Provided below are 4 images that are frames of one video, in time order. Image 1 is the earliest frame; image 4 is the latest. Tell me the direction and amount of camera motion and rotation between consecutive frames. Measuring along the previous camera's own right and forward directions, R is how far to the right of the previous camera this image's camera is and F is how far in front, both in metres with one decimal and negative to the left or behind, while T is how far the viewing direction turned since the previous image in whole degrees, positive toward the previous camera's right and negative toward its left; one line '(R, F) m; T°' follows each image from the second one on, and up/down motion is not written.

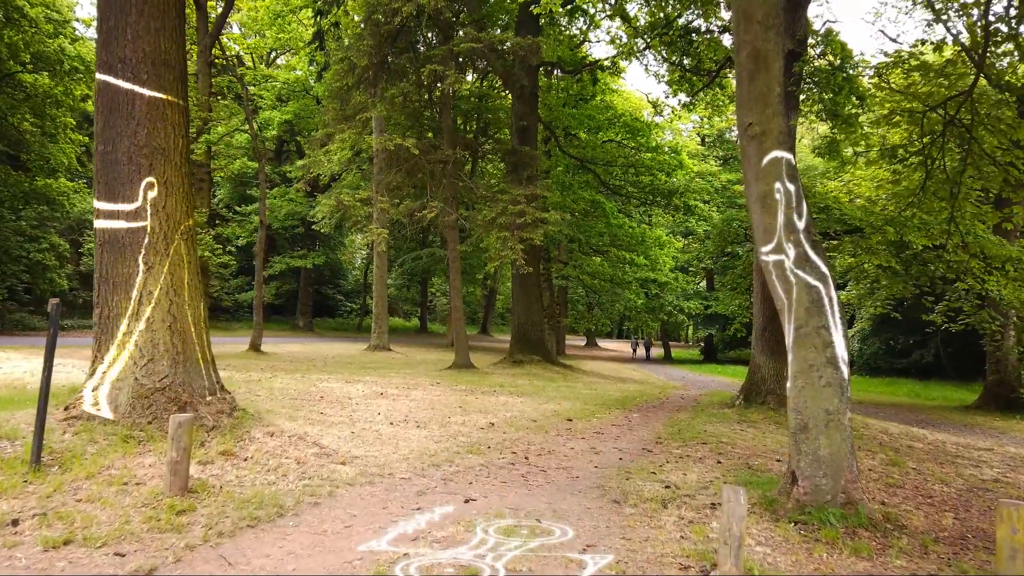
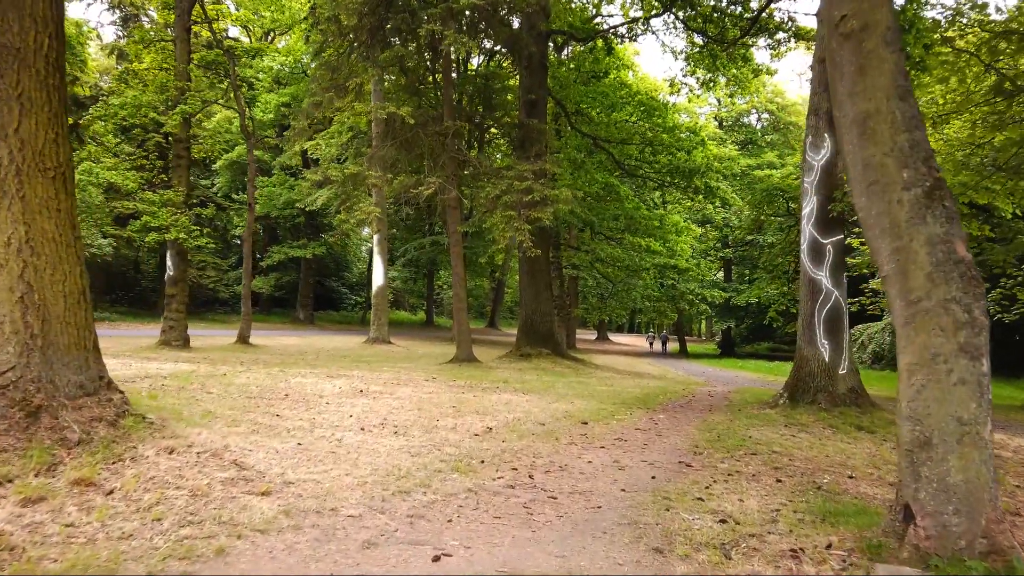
(+0.1, +1.5) m; -1°
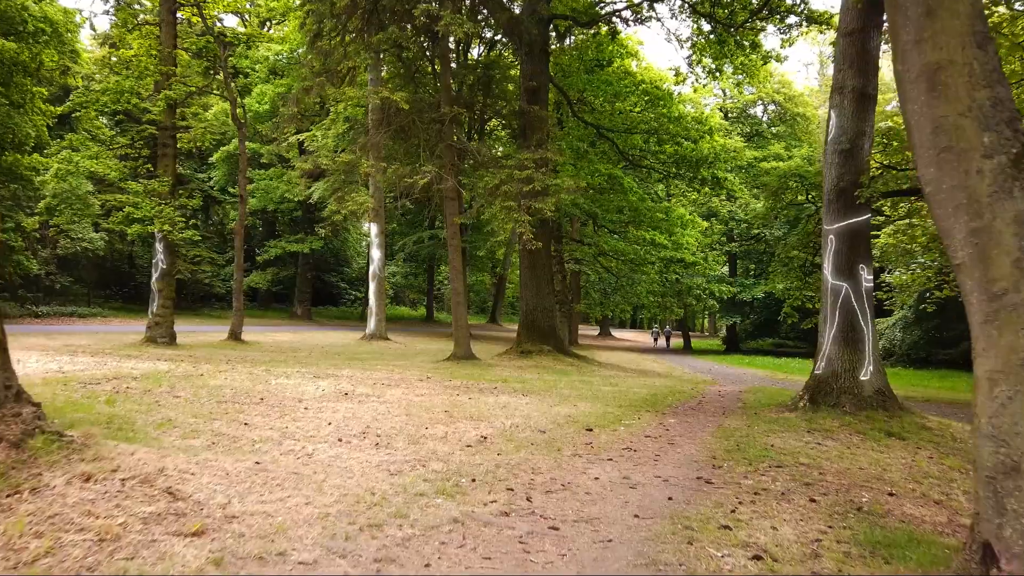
(+0.1, +0.7) m; 0°
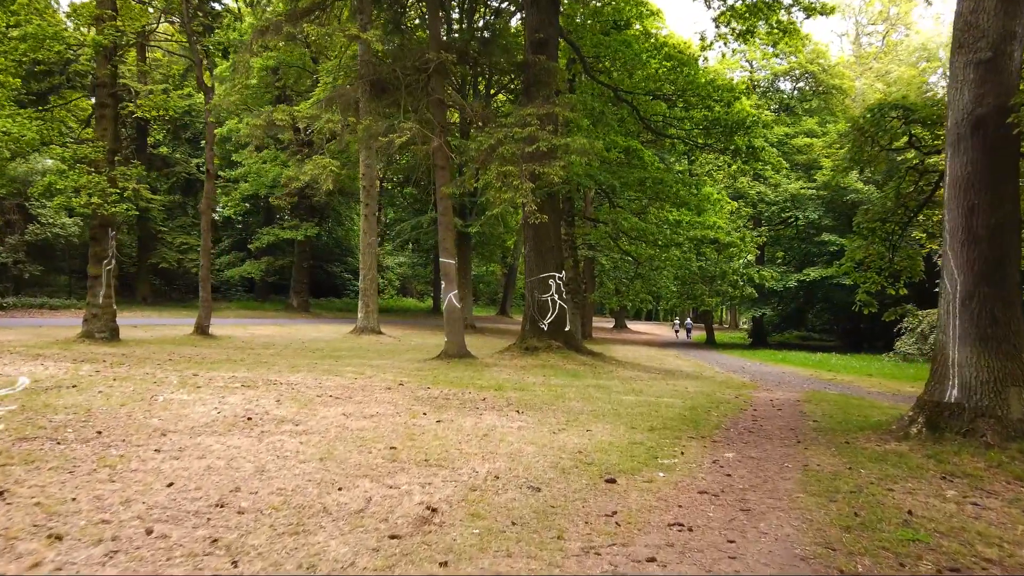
(+0.3, +2.5) m; -1°
